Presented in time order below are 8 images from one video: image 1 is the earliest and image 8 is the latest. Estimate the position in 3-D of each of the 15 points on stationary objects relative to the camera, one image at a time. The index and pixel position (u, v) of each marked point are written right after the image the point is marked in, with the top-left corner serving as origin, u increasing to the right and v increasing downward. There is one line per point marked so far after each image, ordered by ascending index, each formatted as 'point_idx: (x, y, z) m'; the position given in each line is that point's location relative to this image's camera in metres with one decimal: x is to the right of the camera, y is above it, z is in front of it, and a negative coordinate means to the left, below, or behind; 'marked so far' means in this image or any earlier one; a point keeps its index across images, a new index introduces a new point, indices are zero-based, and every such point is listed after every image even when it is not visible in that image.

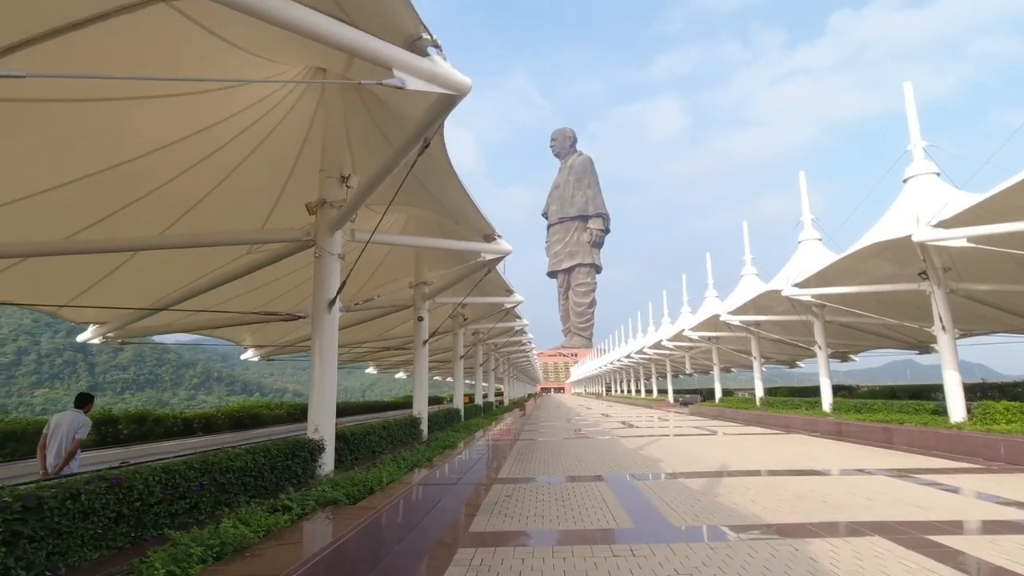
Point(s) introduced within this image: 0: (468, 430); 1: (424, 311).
0: (-1.4, -4.3, +16.8) m
1: (-2.4, -0.6, +15.3) m
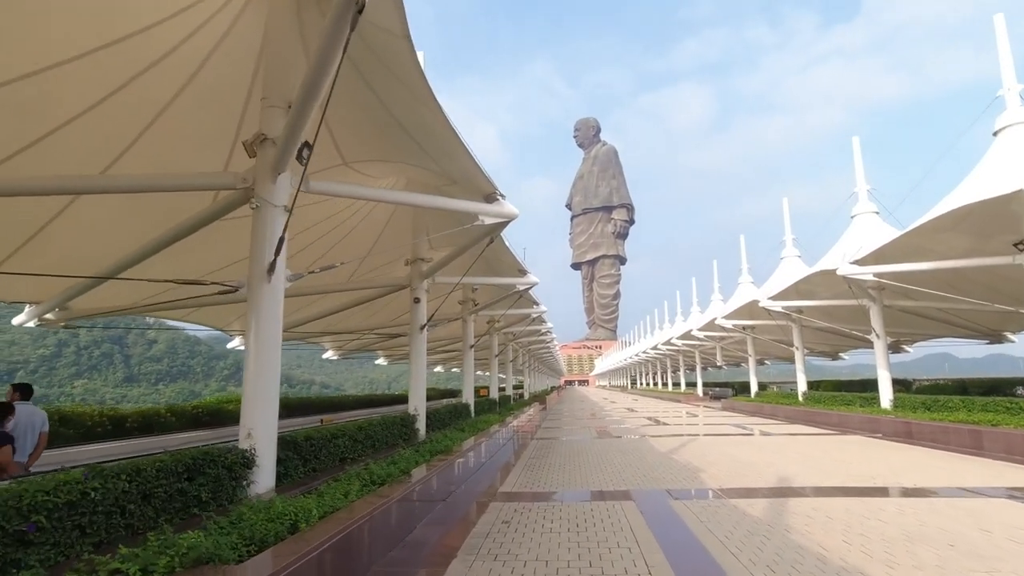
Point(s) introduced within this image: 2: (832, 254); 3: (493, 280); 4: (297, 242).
0: (-1.0, -3.8, +14.9) m
1: (-2.2, -0.1, +13.4) m
2: (+10.8, +1.2, +18.6) m
3: (-0.6, +0.2, +15.4) m
4: (-5.0, +1.3, +13.1) m
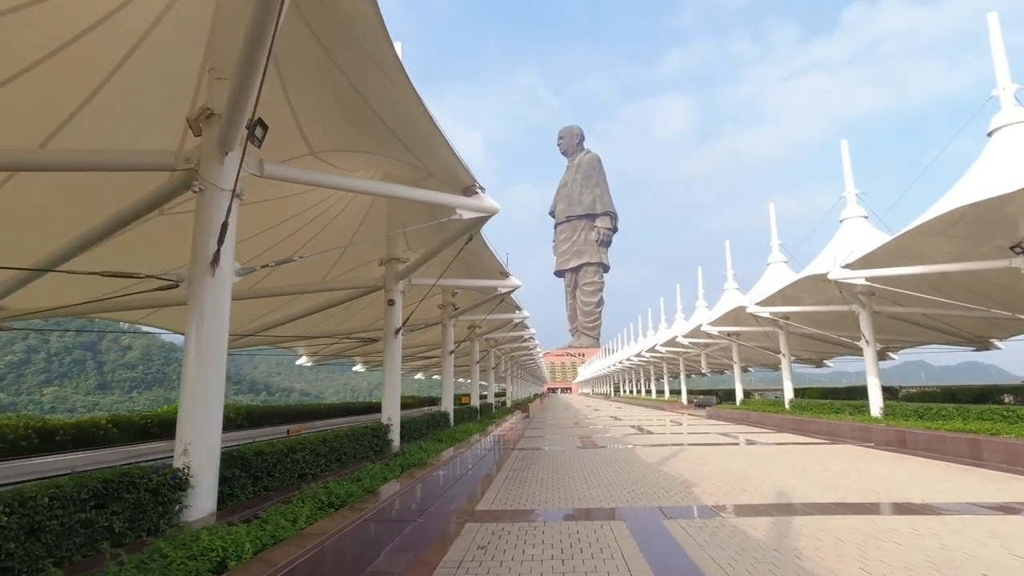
0: (-1.5, -3.8, +14.1) m
1: (-2.6, -0.1, +12.6) m
2: (+10.2, +1.0, +18.3) m
3: (-1.1, +0.2, +14.7) m
4: (-5.5, +1.3, +12.3) m
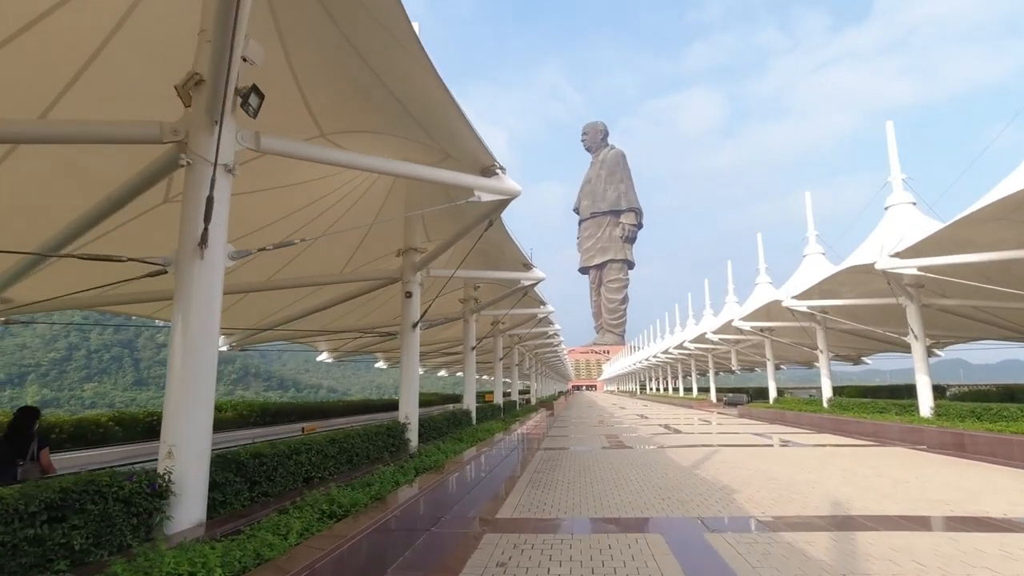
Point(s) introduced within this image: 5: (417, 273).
0: (-1.0, -3.6, +13.5) m
1: (-2.1, 0.0, +12.0) m
2: (+11.0, +1.2, +17.1) m
3: (-0.5, +0.3, +14.1) m
4: (-5.0, +1.5, +11.8) m
5: (-2.0, +0.3, +11.9) m
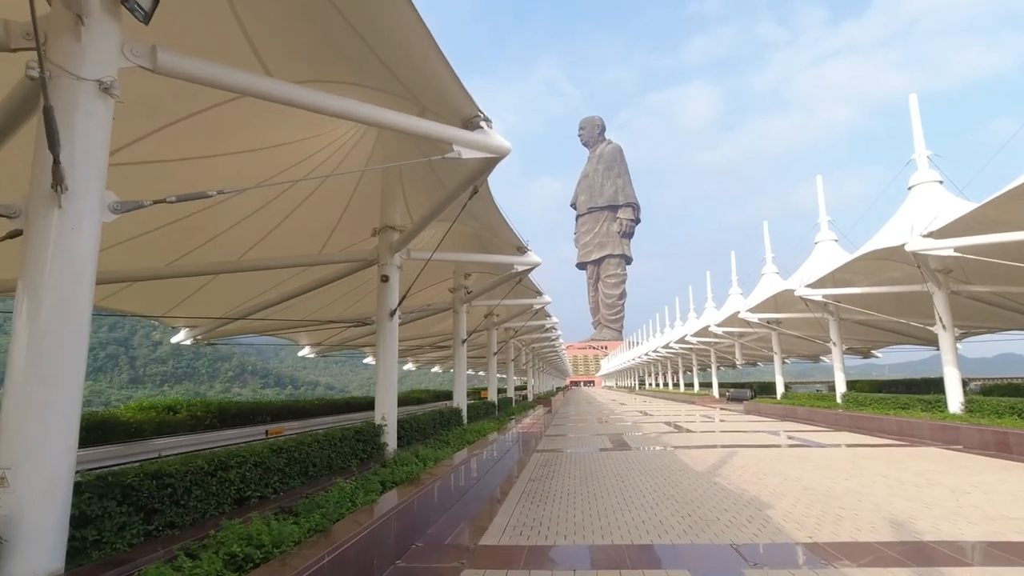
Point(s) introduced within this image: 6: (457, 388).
0: (-1.1, -3.3, +12.2) m
1: (-2.3, +0.4, +10.6) m
2: (+10.8, +1.6, +15.8) m
3: (-0.6, +0.7, +12.7) m
4: (-5.2, +1.8, +10.4) m
5: (-2.2, +0.7, +10.5) m
6: (-1.7, -3.1, +17.0) m
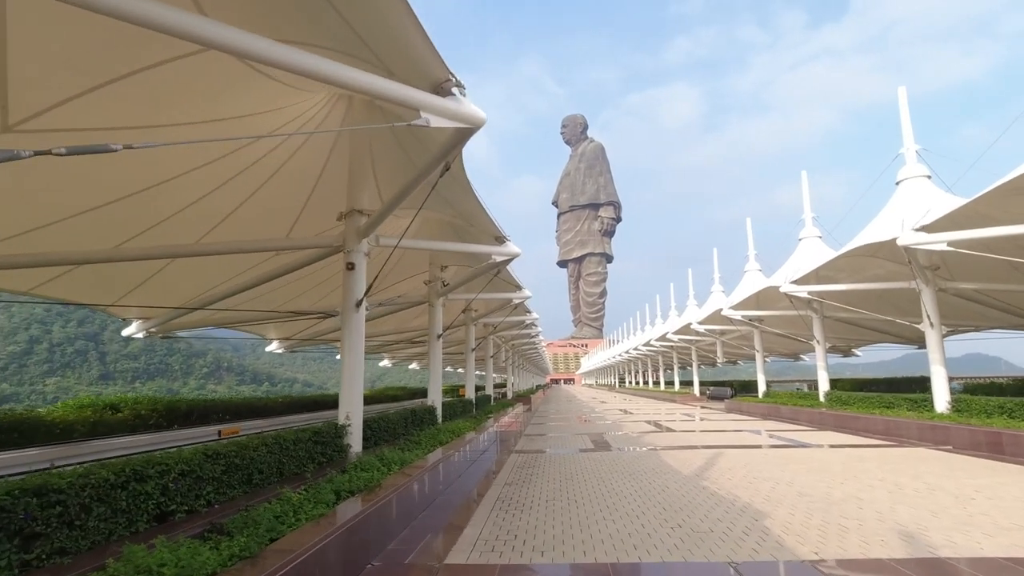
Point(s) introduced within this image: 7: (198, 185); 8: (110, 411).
0: (-1.6, -3.1, +11.4) m
1: (-2.7, +0.6, +9.9) m
2: (+10.2, +1.7, +15.4) m
3: (-1.1, +0.9, +12.0) m
4: (-5.5, +2.0, +9.5) m
5: (-2.6, +0.8, +9.7) m
6: (-2.4, -2.9, +16.3) m
7: (-5.7, +1.8, +10.0) m
8: (-7.9, -2.4, +11.0) m
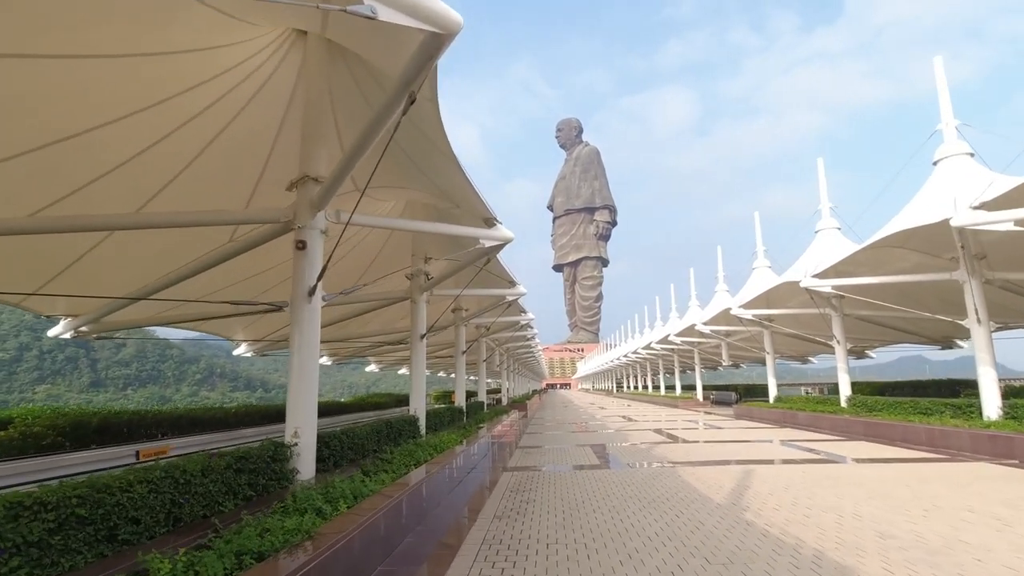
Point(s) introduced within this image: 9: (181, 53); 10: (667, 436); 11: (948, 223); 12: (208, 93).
0: (-1.7, -2.9, +9.6) m
1: (-2.8, +0.8, +8.0) m
2: (+10.0, +1.9, +13.7) m
3: (-1.3, +1.1, +10.2) m
4: (-5.7, +2.2, +7.7) m
5: (-2.8, +1.1, +7.9) m
6: (-2.5, -2.7, +14.4) m
7: (-5.9, +2.0, +8.2) m
8: (-8.1, -2.3, +9.1) m
9: (-4.3, +2.8, +6.7) m
10: (+5.2, -5.0, +18.6) m
11: (+9.4, +1.4, +11.8) m
12: (-4.4, +2.6, +7.6) m
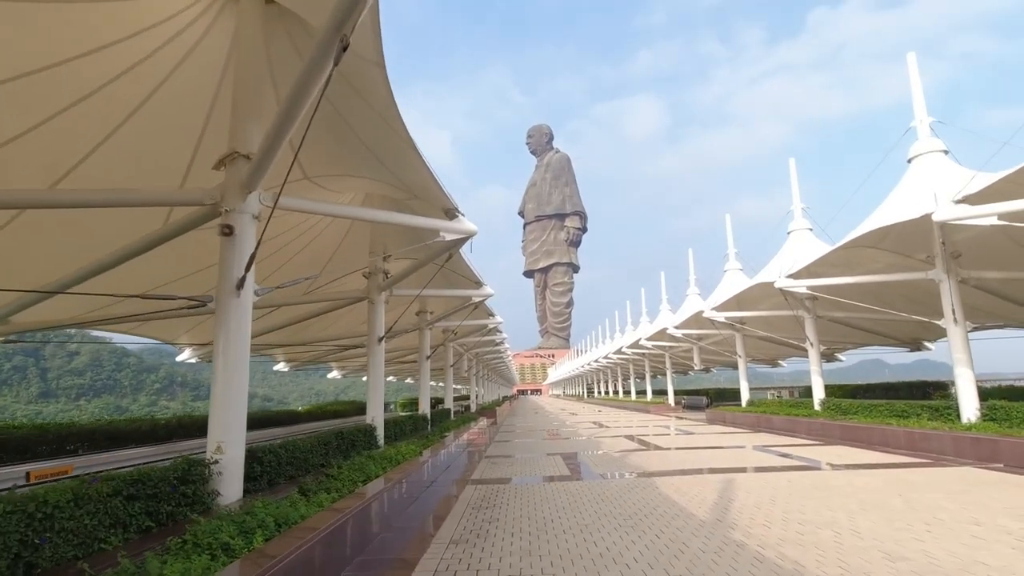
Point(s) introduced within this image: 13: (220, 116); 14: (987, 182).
0: (-2.3, -2.8, +8.6) m
1: (-3.3, +0.8, +7.0) m
2: (+9.2, +2.0, +13.4) m
3: (-1.9, +1.1, +9.2) m
4: (-6.2, +2.3, +6.5) m
5: (-3.2, +1.1, +6.9) m
6: (-3.4, -2.7, +13.4) m
7: (-6.4, +2.1, +7.0) m
8: (-8.6, -2.2, +7.8) m
9: (-4.7, +2.9, +5.6) m
10: (+4.1, -5.0, +17.9) m
11: (+8.7, +1.4, +11.4) m
12: (-4.9, +2.7, +6.5) m
13: (-4.5, +2.3, +8.1) m
14: (+9.4, +2.1, +11.0) m
